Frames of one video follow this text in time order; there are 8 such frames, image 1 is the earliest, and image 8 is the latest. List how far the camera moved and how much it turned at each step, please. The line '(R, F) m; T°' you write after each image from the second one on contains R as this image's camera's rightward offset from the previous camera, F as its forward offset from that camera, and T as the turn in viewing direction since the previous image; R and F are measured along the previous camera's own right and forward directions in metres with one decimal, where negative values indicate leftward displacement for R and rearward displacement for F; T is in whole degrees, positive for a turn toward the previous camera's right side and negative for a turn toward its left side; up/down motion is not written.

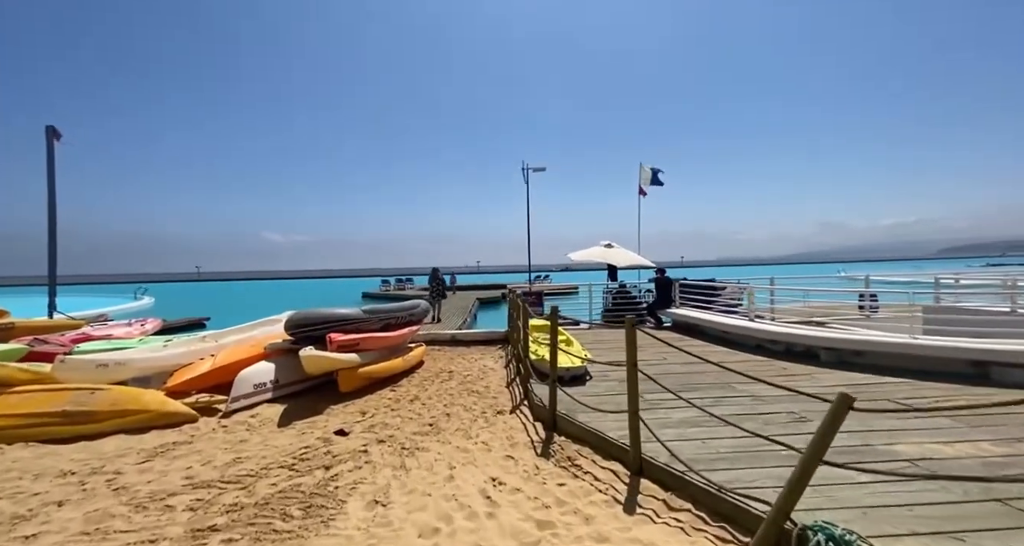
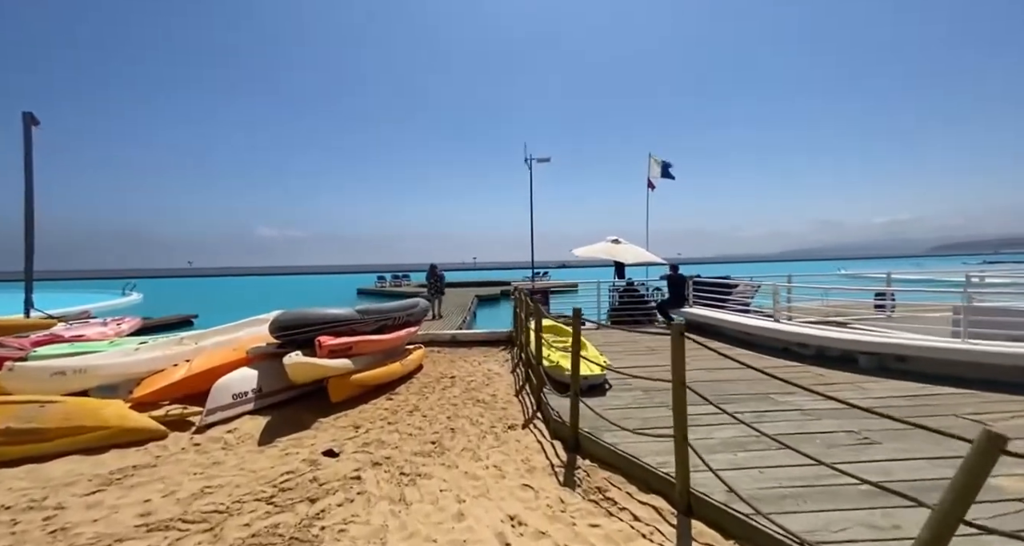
(-0.2, +0.6) m; 0°
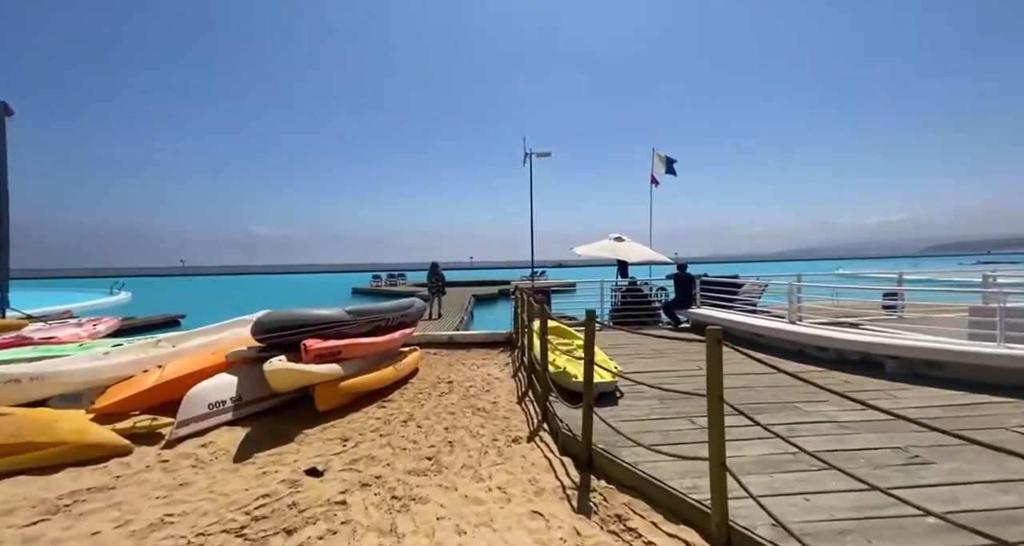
(-0.1, +0.4) m; +1°
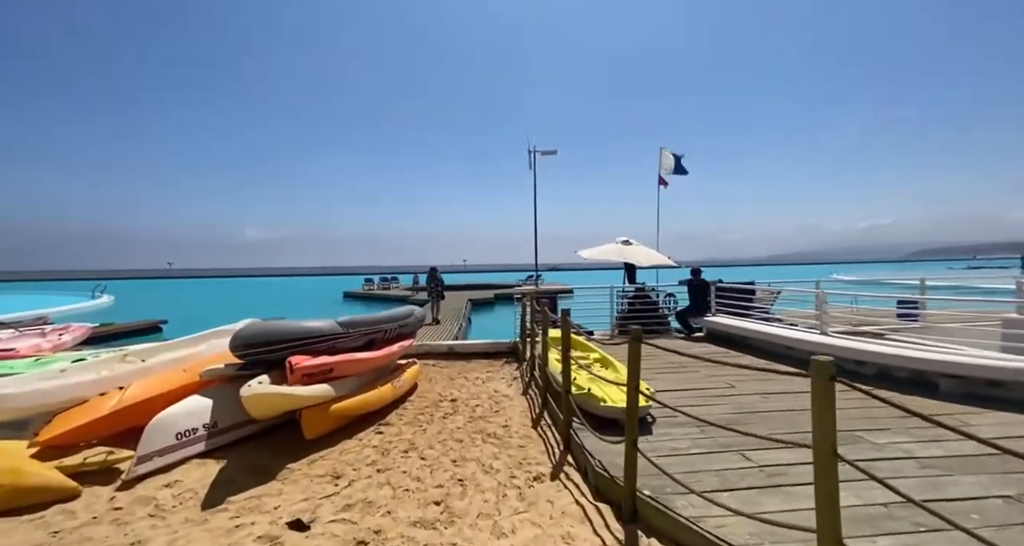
(-0.2, +0.6) m; +1°
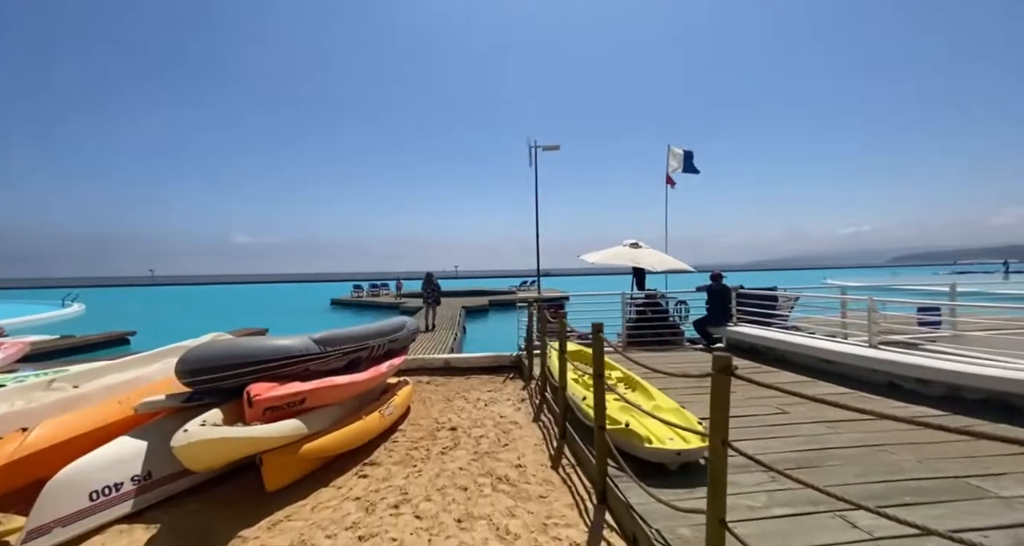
(-0.2, +0.9) m; +1°
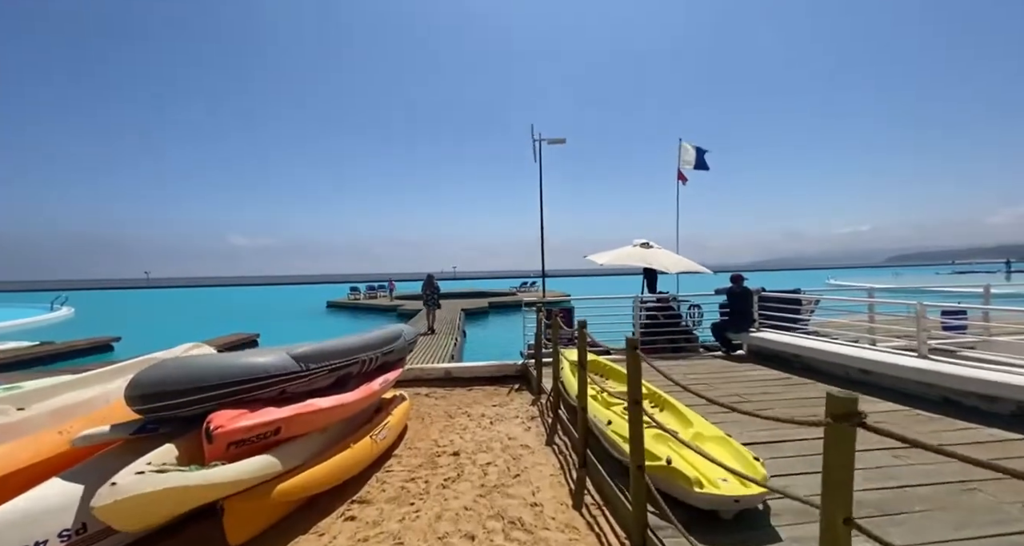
(-0.1, +0.6) m; 0°
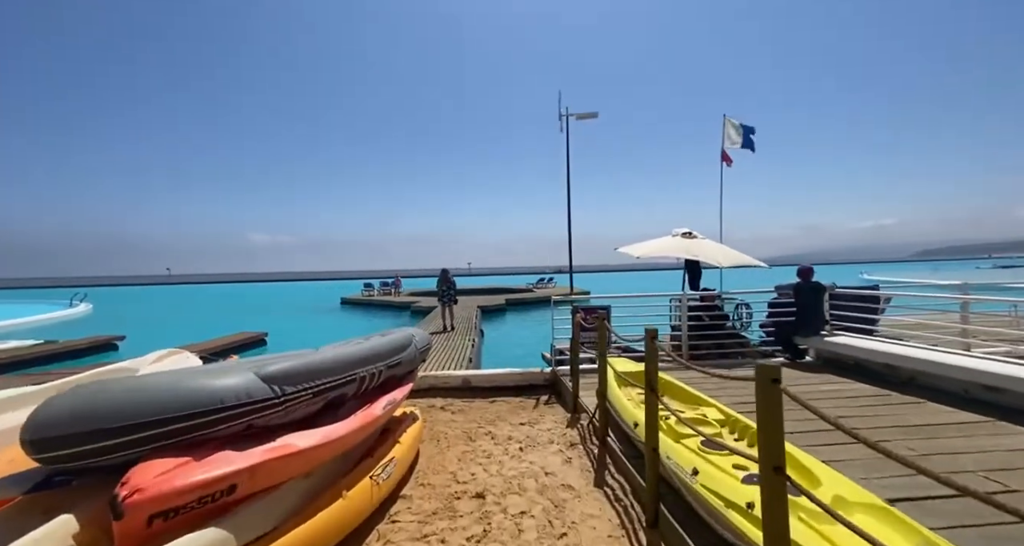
(-0.2, +1.0) m; -2°
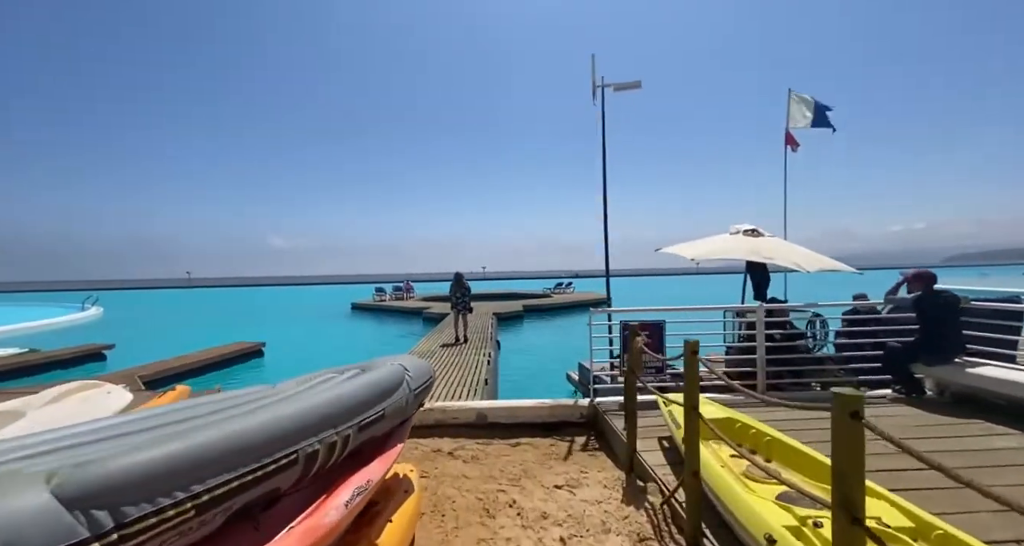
(-0.1, +1.4) m; -2°
